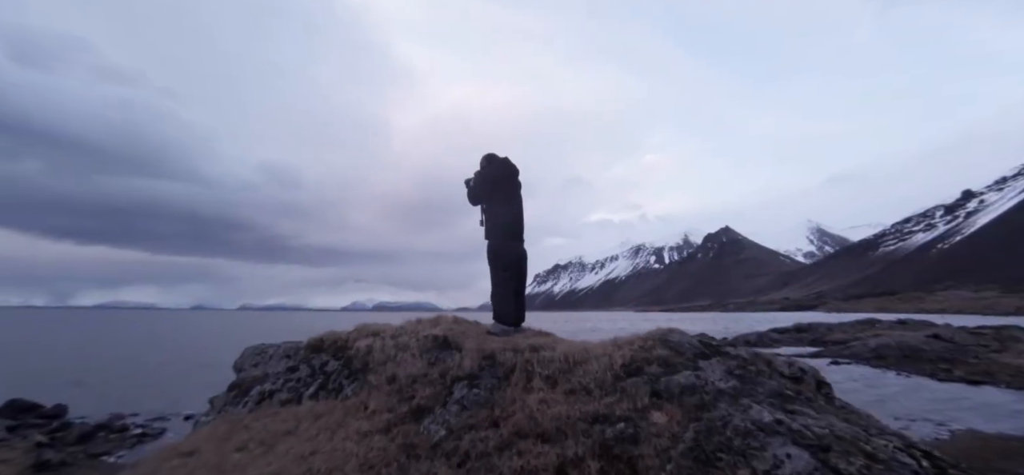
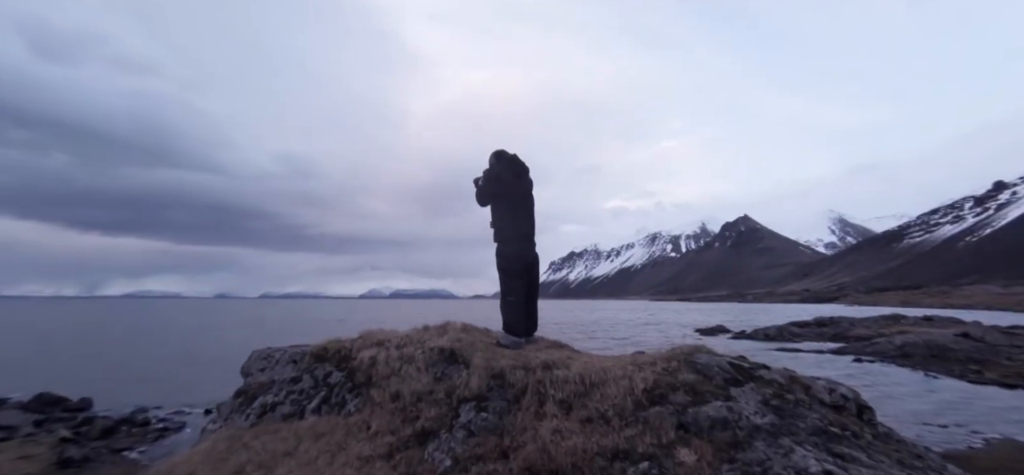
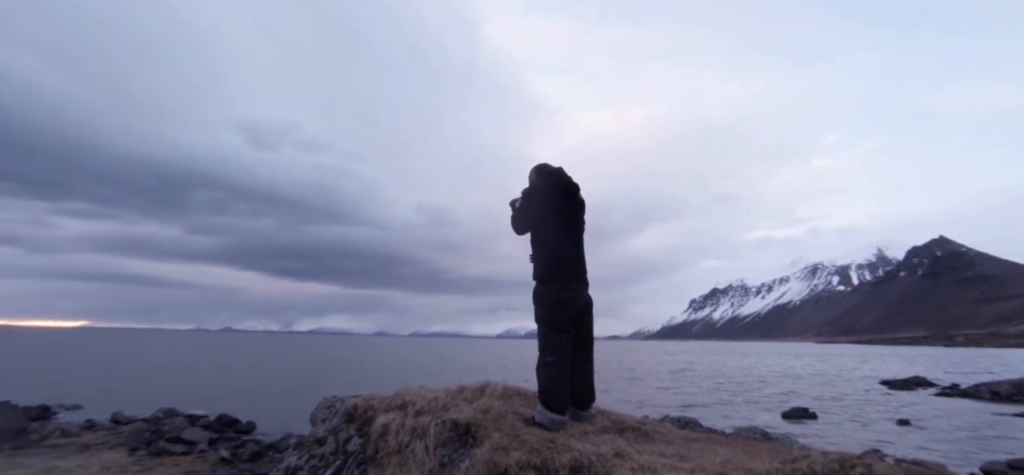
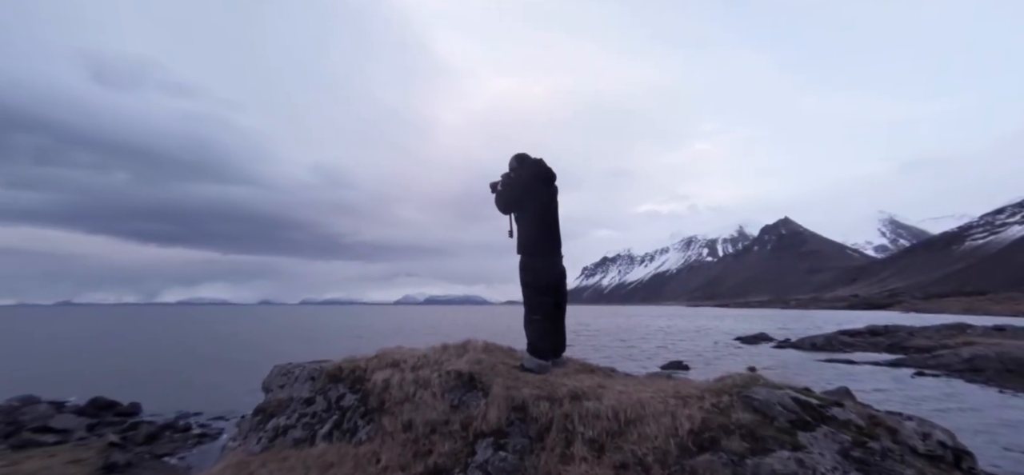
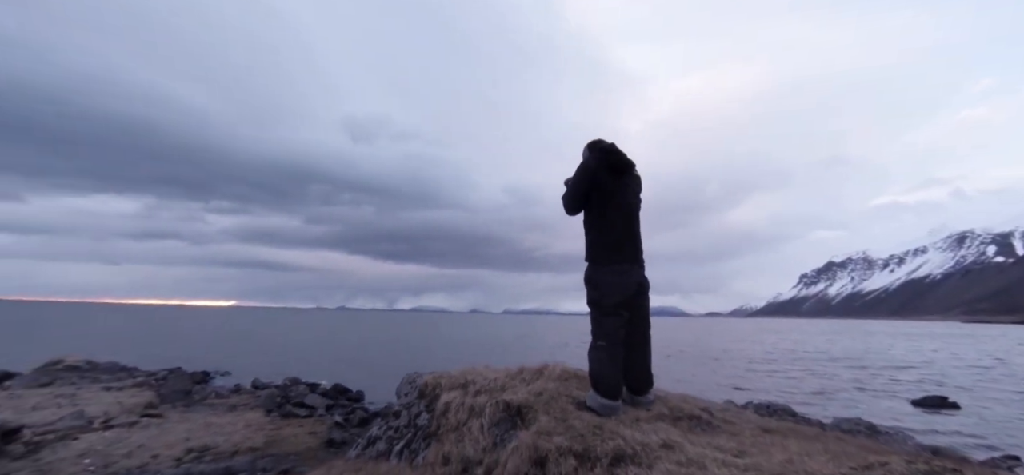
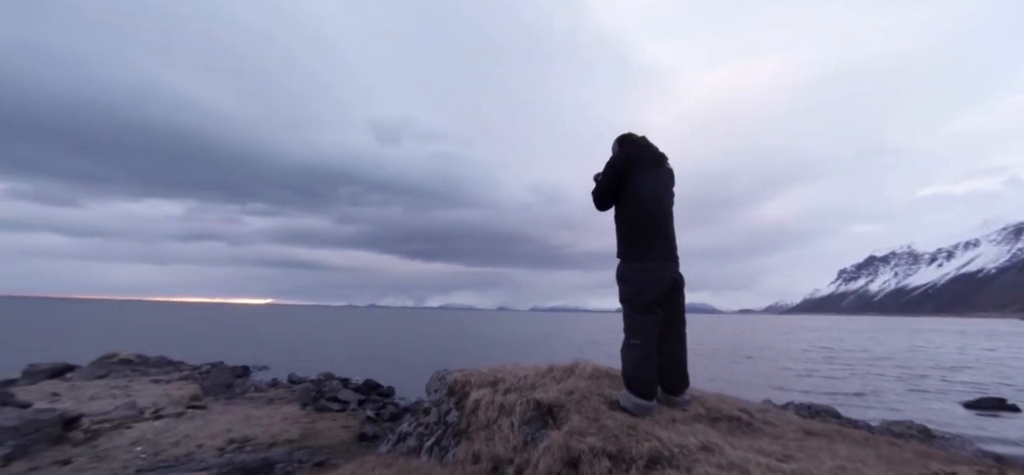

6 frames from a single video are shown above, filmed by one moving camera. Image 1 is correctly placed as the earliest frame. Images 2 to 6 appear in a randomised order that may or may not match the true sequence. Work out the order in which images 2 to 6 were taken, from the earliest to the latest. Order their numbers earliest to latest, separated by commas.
2, 4, 3, 5, 6
